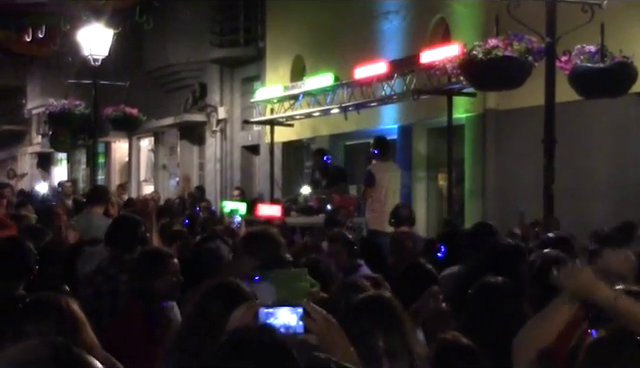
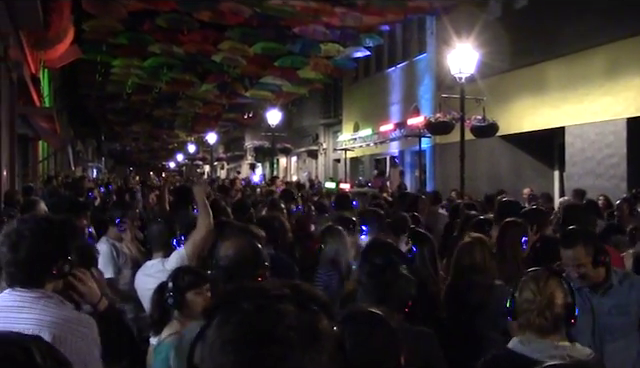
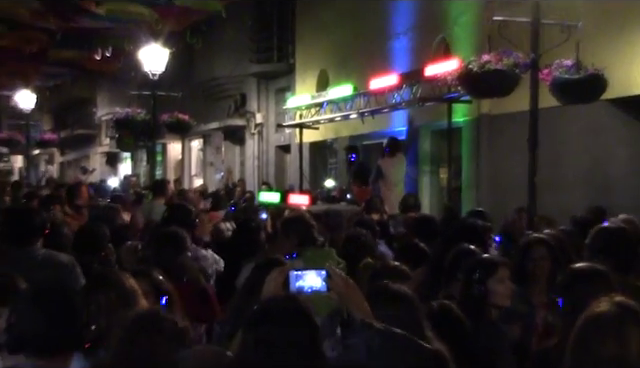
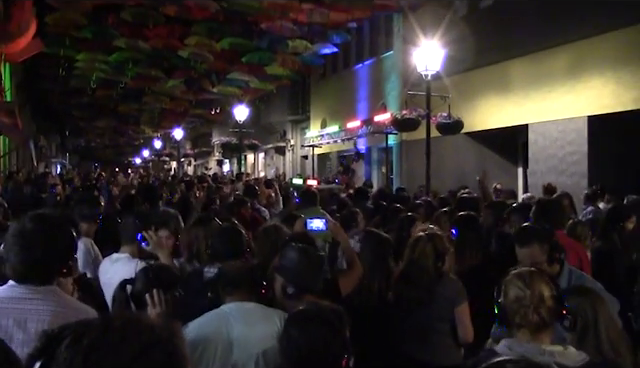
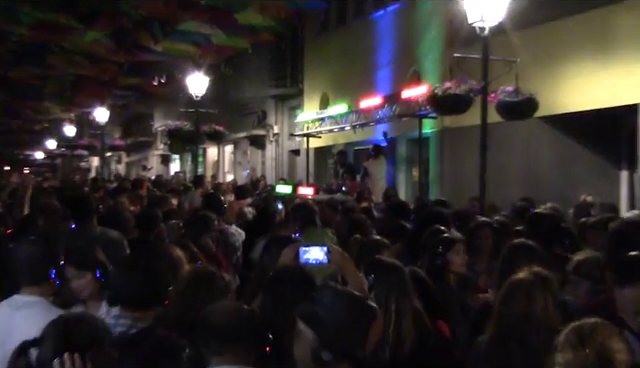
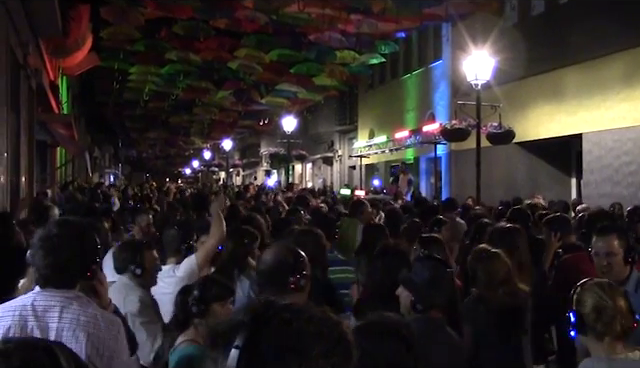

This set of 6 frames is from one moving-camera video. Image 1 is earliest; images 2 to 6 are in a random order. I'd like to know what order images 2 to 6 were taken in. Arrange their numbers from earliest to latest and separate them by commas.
3, 5, 4, 2, 6
